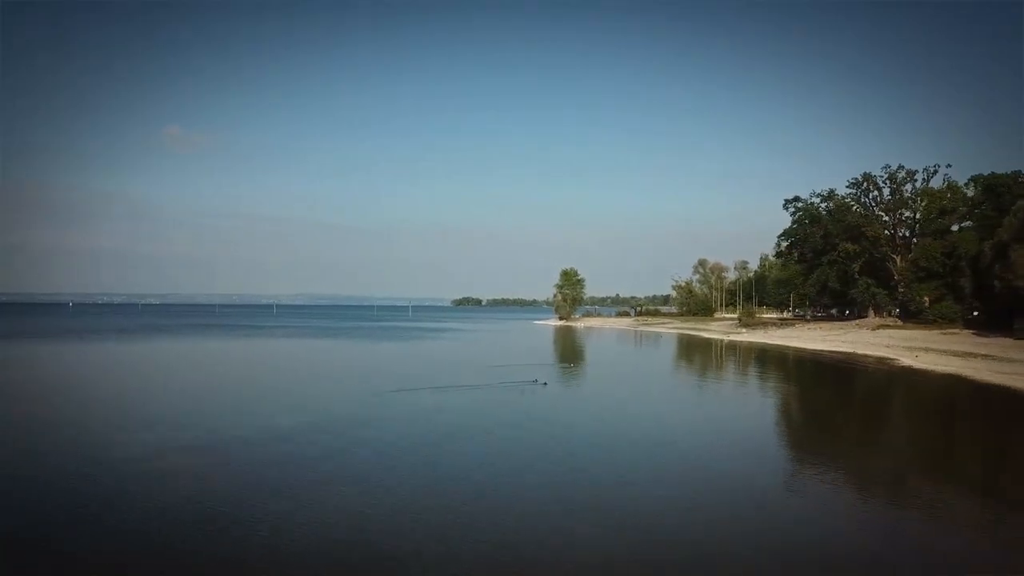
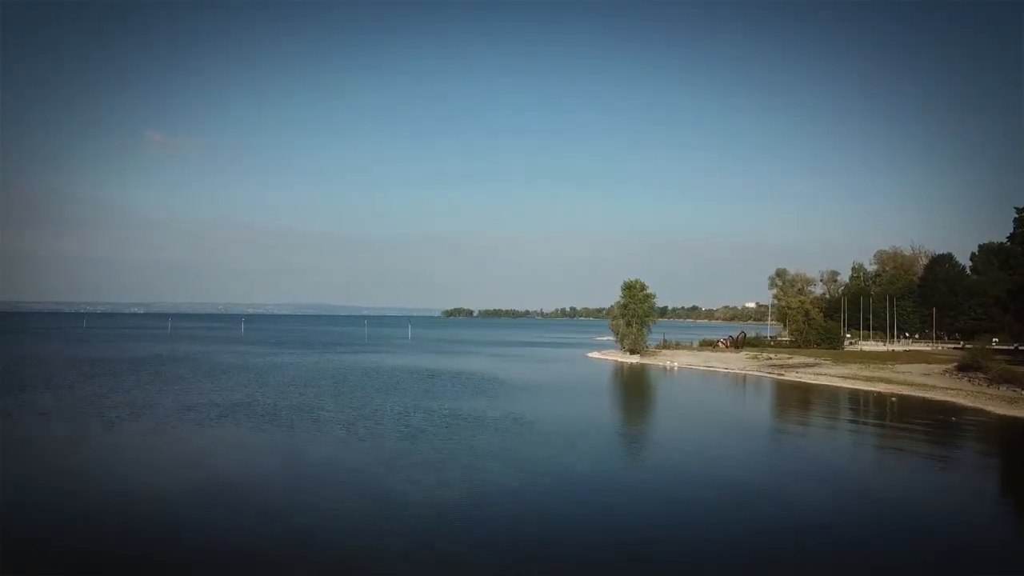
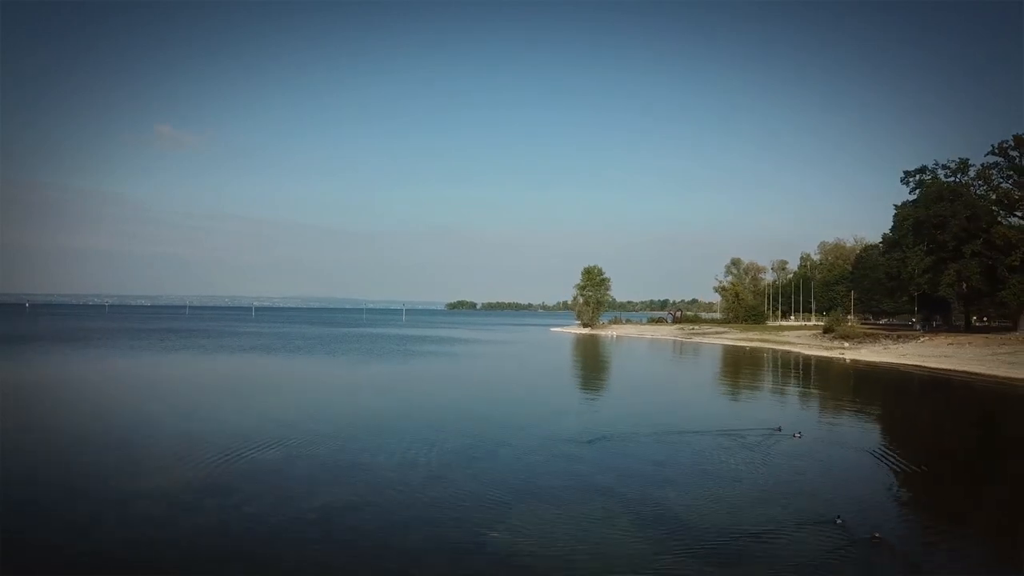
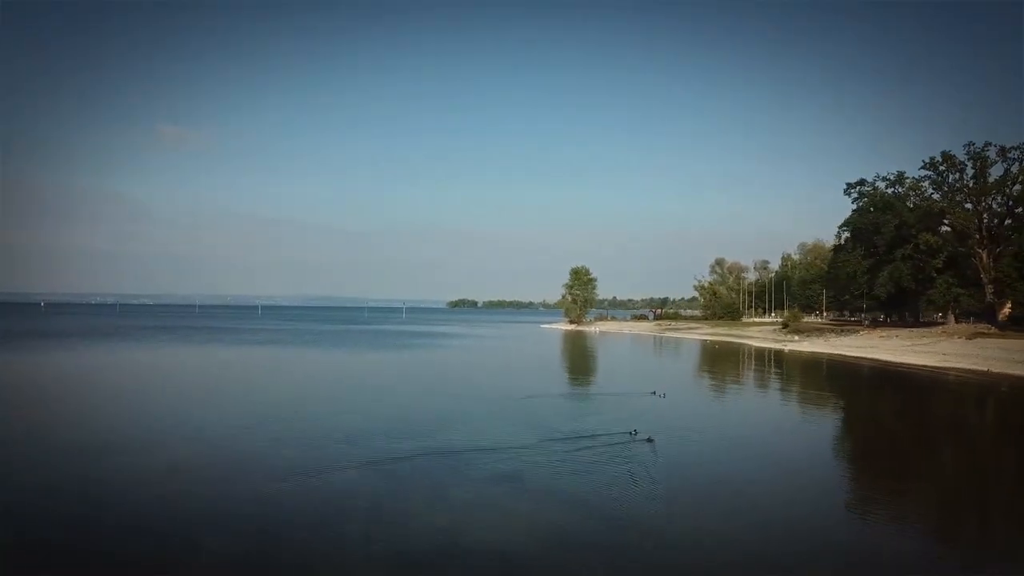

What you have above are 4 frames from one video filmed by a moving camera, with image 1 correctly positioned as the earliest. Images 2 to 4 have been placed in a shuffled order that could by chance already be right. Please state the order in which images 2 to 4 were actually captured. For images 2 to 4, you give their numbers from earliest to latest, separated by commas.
4, 3, 2
